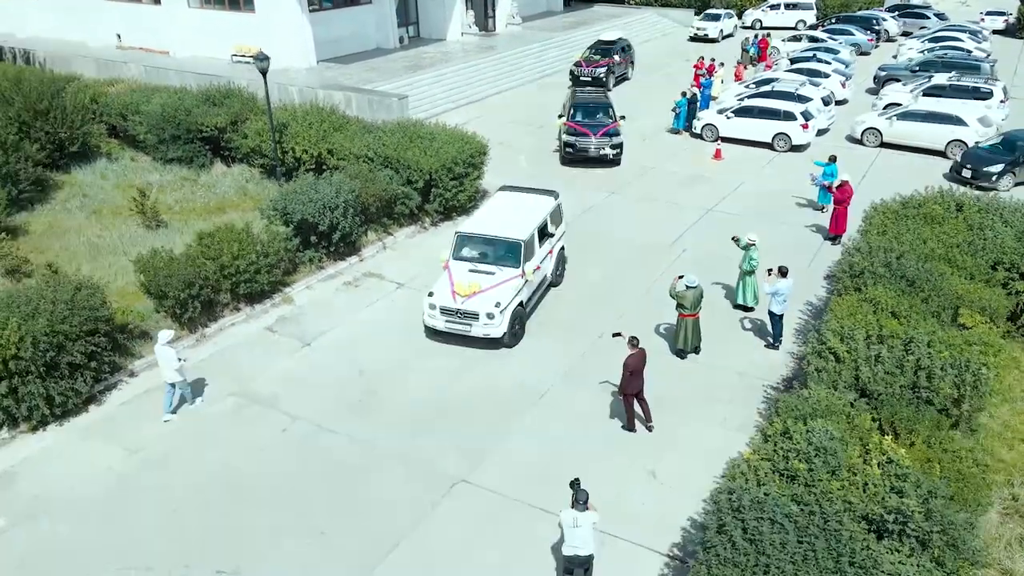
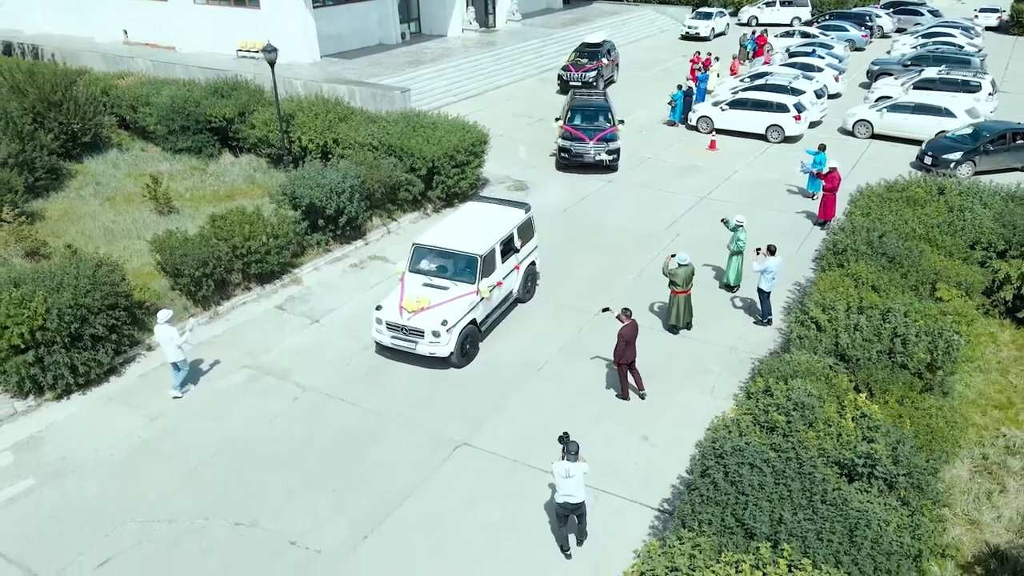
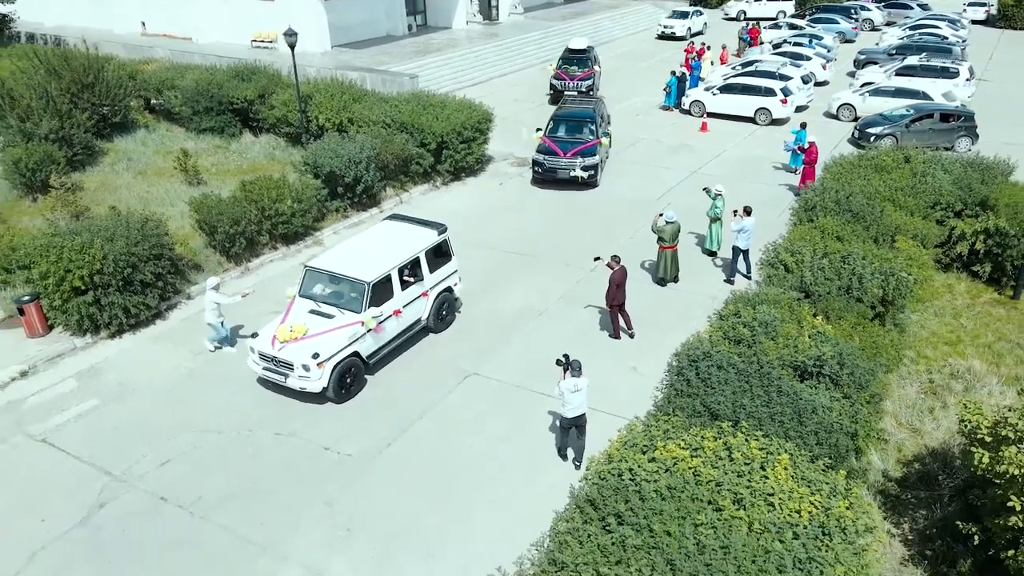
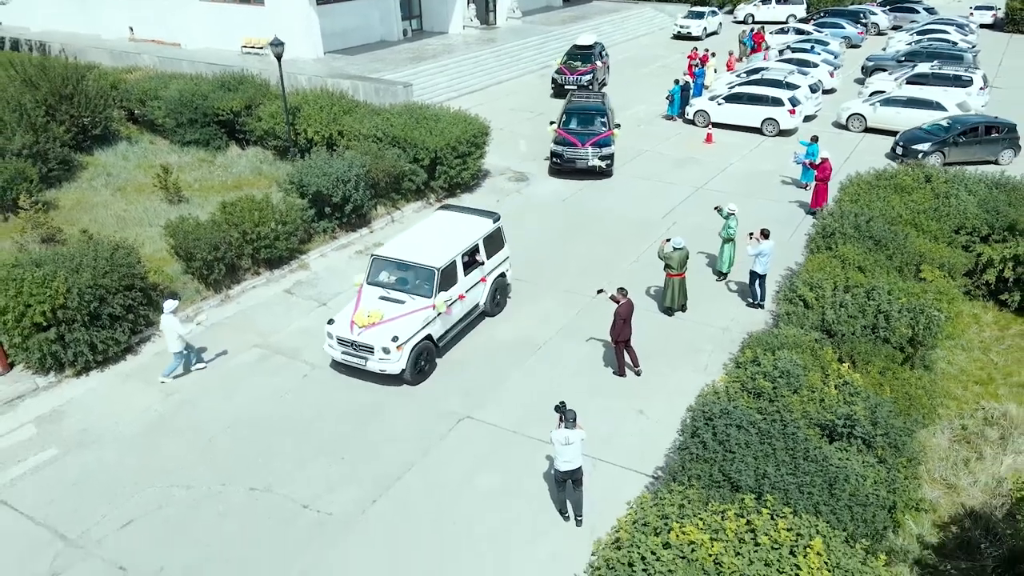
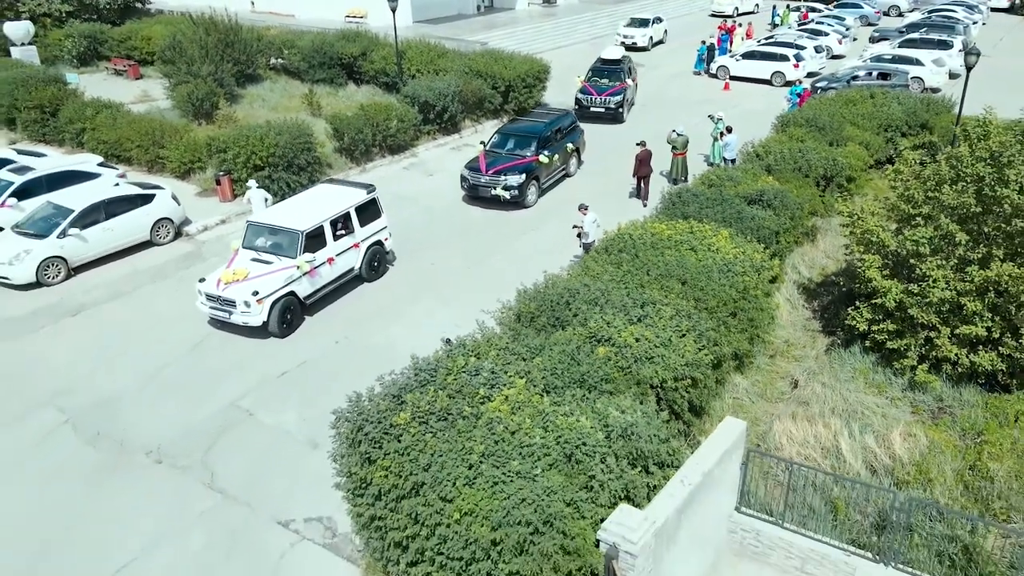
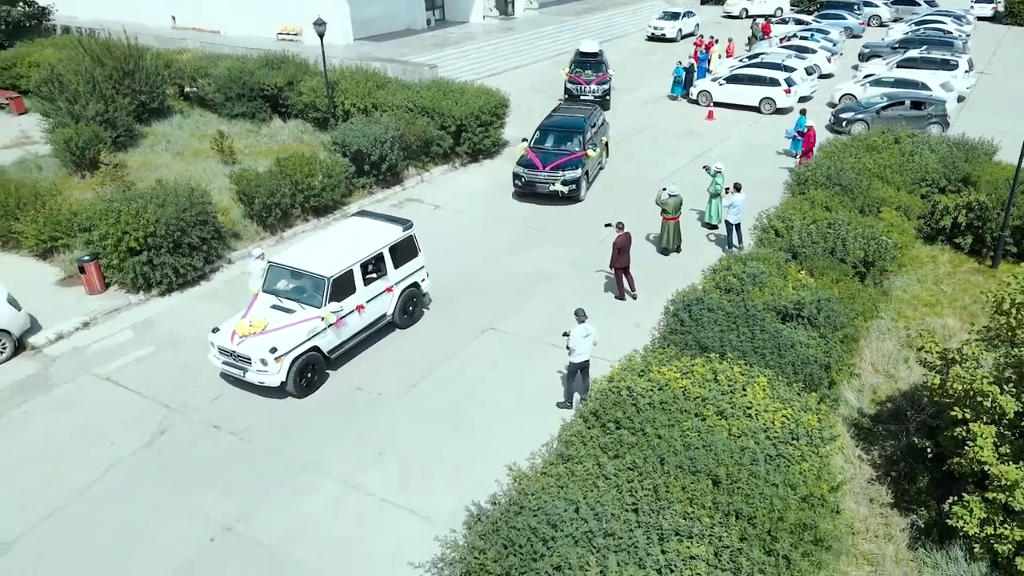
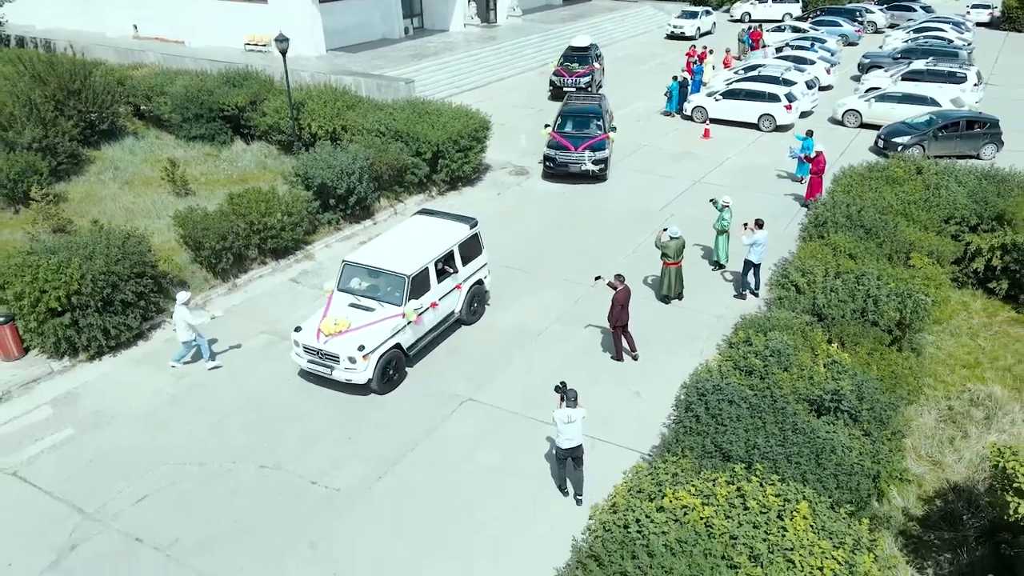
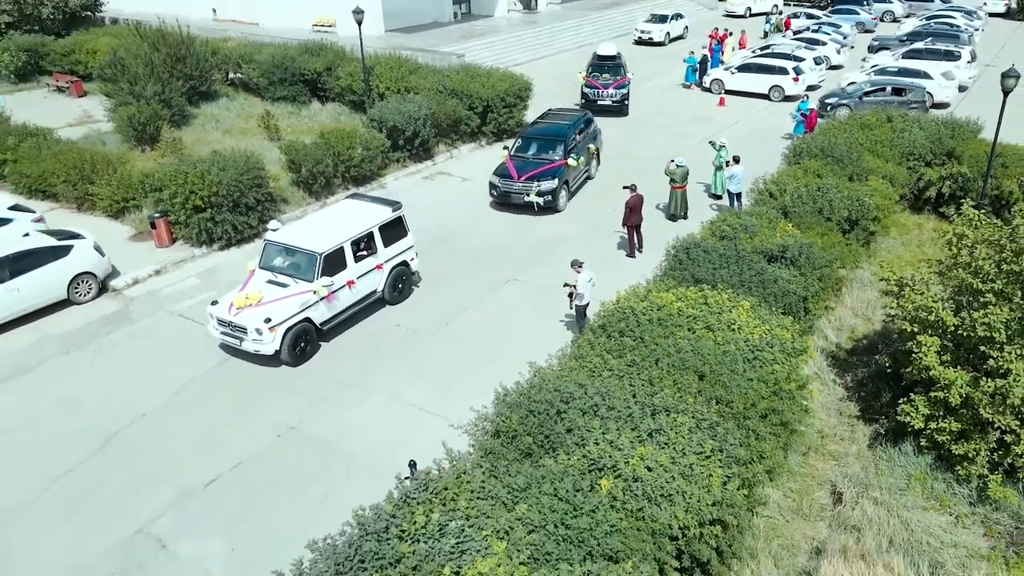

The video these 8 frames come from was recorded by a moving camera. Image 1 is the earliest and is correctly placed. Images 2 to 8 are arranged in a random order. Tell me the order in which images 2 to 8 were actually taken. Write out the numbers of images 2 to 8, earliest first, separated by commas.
2, 4, 7, 3, 6, 8, 5
